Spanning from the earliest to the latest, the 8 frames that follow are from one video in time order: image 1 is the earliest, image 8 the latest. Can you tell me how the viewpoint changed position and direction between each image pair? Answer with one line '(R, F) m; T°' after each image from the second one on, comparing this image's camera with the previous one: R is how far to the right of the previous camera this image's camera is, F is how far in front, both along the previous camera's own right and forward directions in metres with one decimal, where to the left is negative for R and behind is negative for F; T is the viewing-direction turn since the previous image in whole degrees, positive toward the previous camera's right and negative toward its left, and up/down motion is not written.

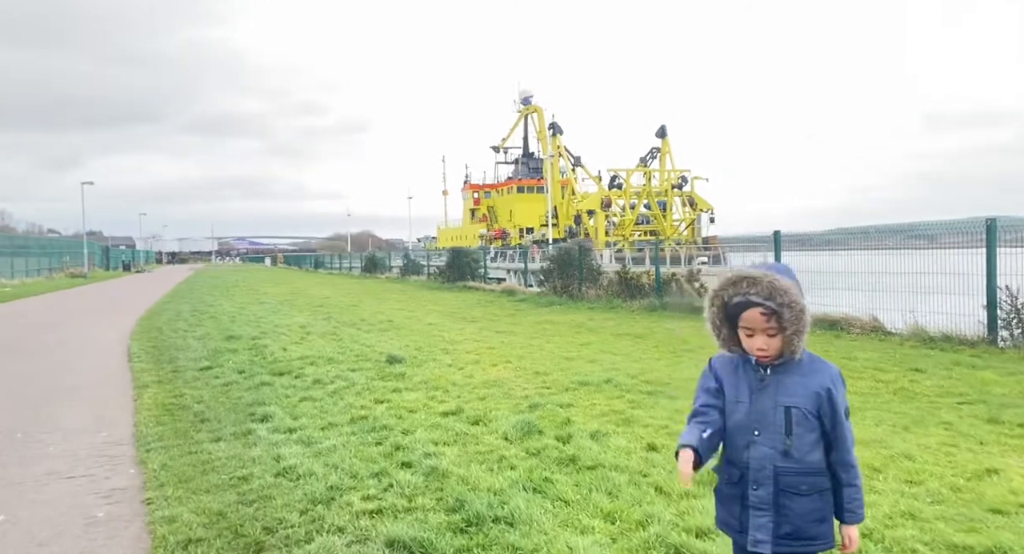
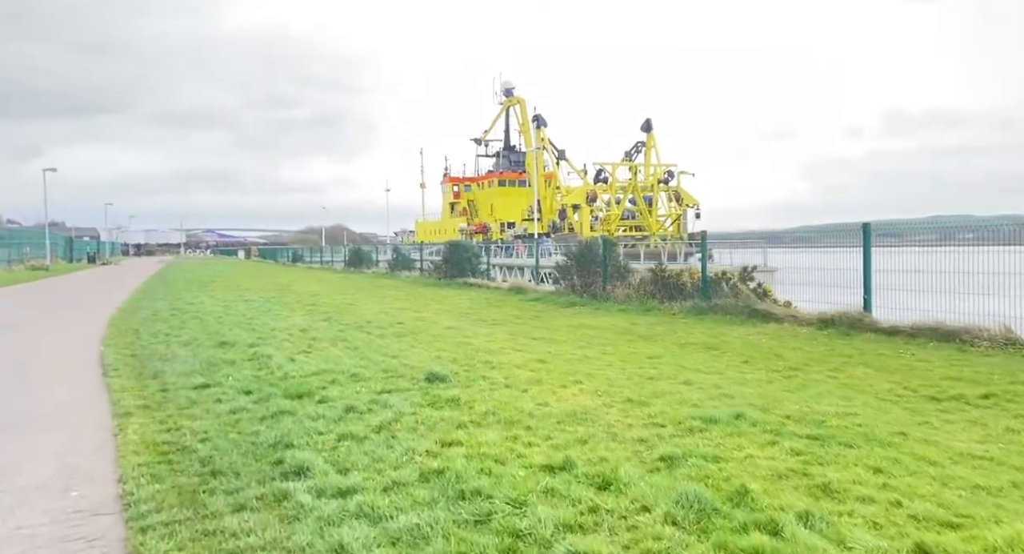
(-0.9, +1.4) m; +2°
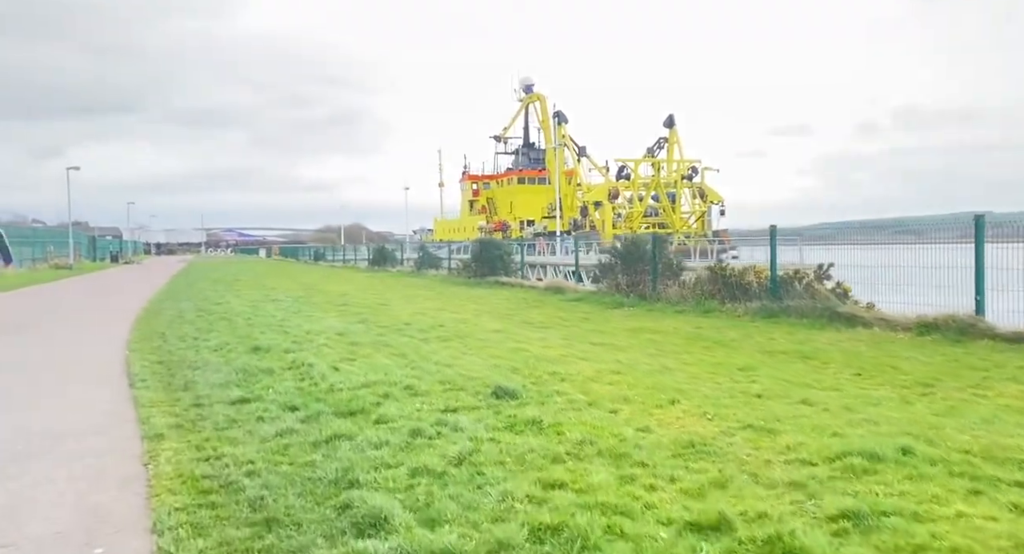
(-0.5, +0.8) m; -1°
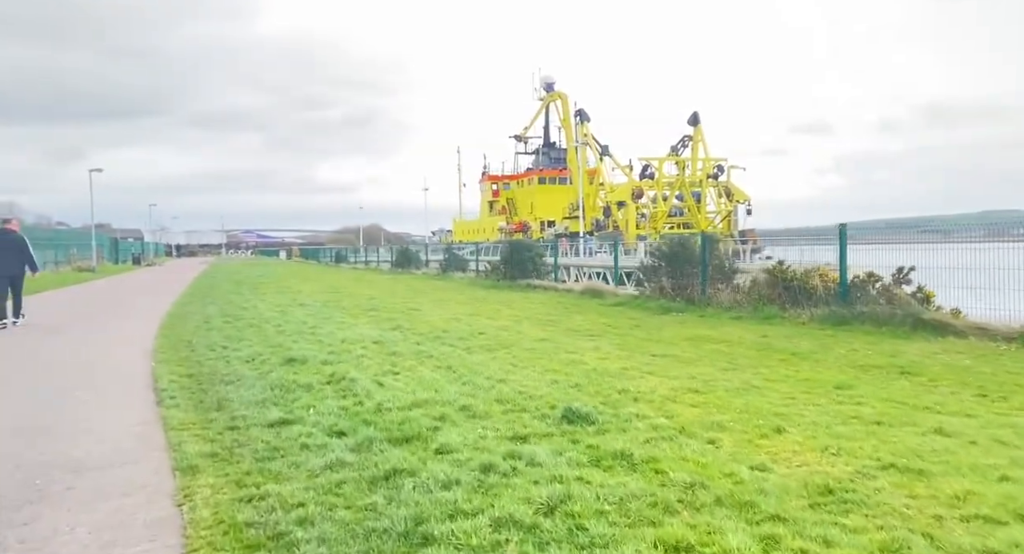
(-0.4, +0.7) m; -2°
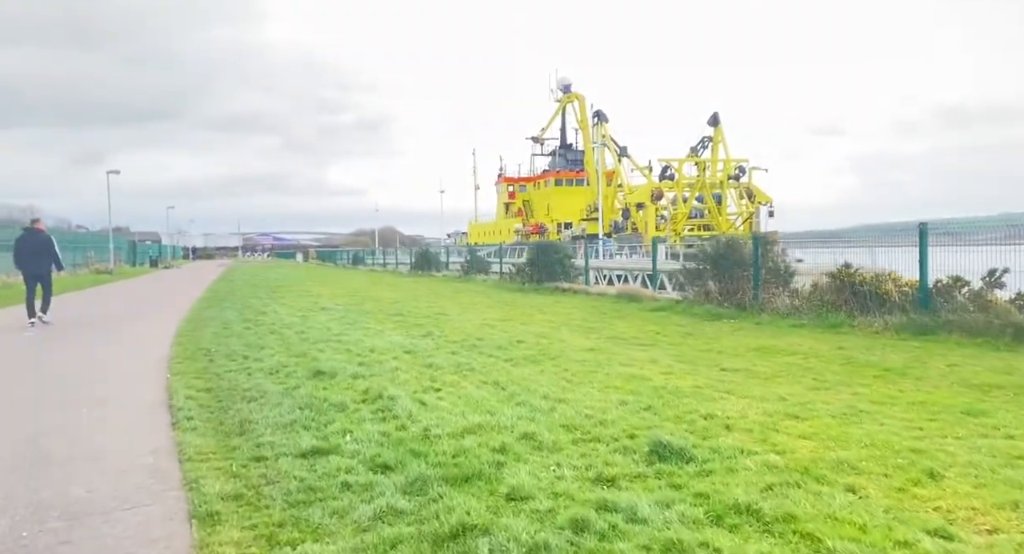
(-0.4, +0.8) m; -1°
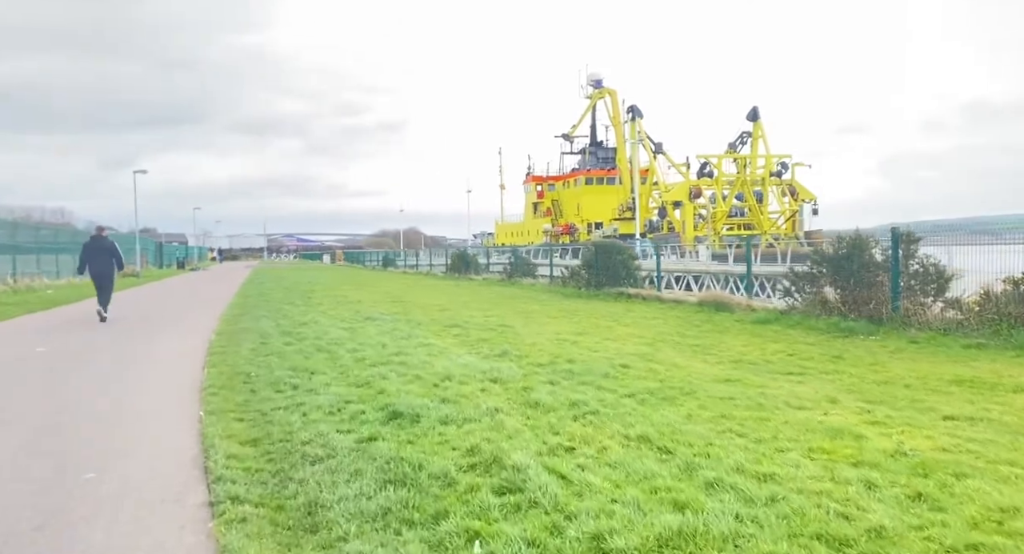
(-1.0, +1.8) m; -2°
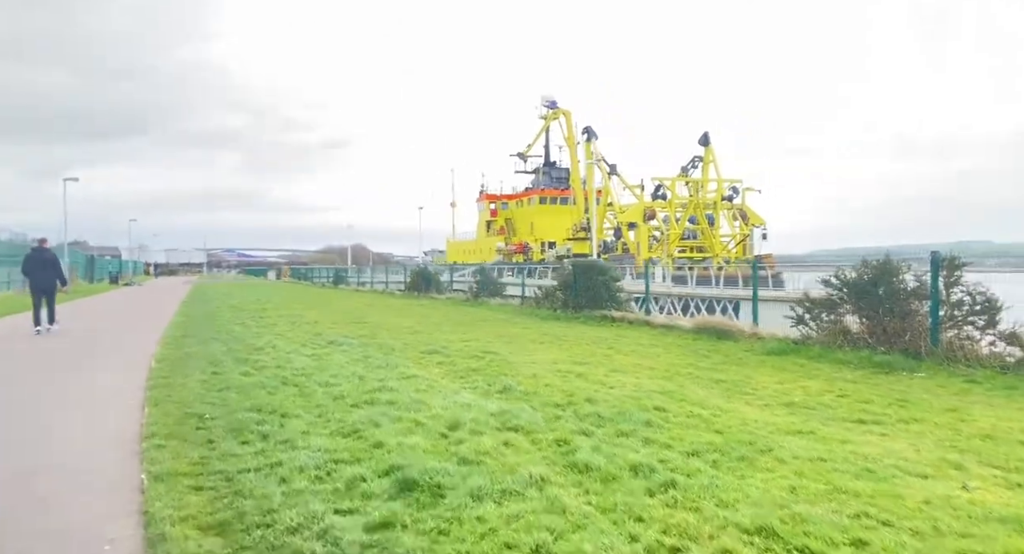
(-0.7, +1.4) m; +4°
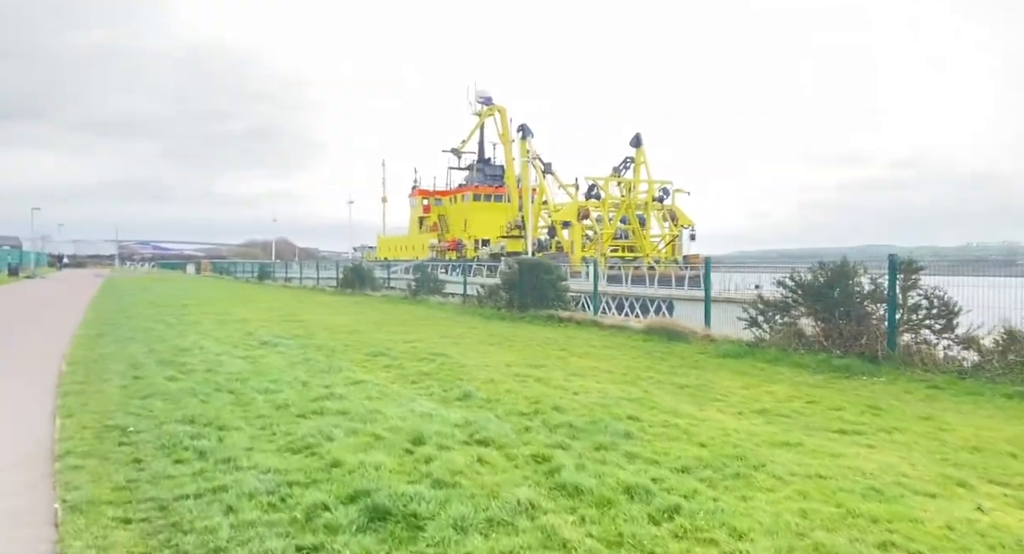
(-0.4, +0.5) m; +6°
